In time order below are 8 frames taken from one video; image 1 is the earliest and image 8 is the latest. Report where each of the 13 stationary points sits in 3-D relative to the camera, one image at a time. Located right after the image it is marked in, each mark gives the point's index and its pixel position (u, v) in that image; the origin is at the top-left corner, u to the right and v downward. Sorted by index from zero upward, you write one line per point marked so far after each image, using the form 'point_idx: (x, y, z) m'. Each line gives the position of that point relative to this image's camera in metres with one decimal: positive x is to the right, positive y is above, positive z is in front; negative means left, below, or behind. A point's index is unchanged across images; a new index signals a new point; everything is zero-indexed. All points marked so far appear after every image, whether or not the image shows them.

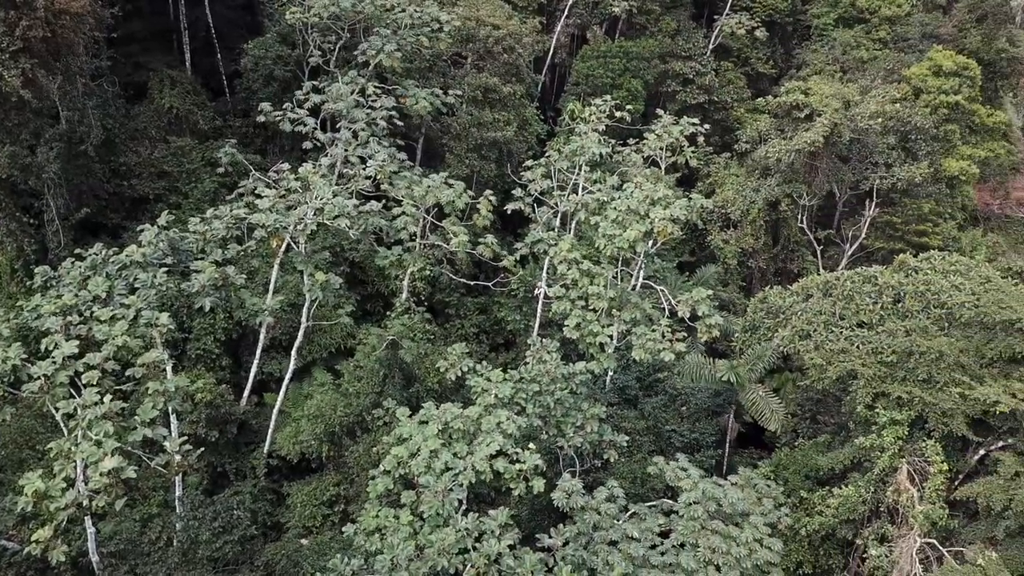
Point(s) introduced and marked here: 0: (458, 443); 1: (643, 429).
0: (-0.5, -1.5, +8.0) m
1: (+1.8, -1.9, +11.0) m
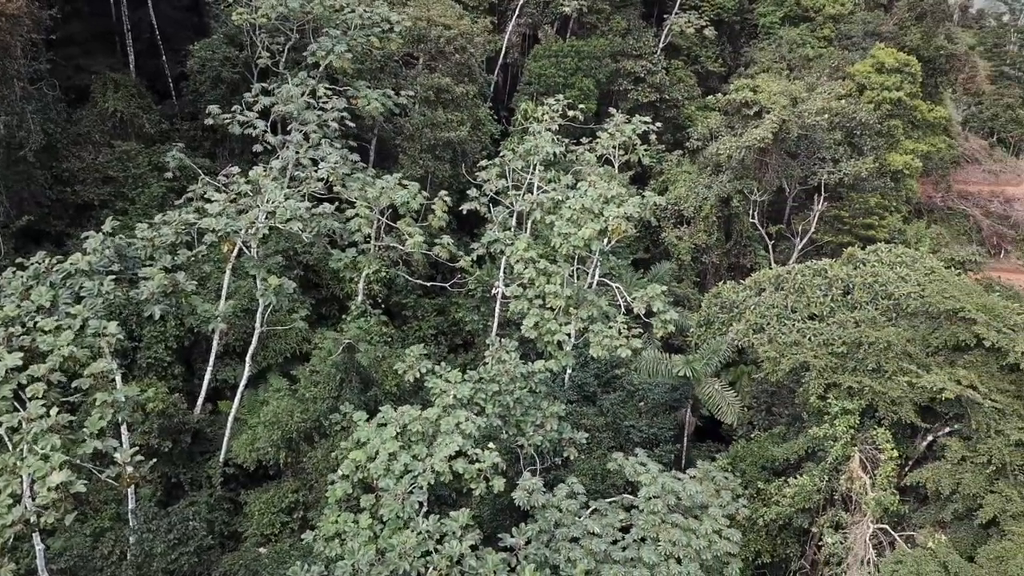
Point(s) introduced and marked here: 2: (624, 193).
0: (-0.9, -1.5, +8.0) m
1: (+1.2, -1.9, +11.1) m
2: (+1.3, +1.1, +9.9) m
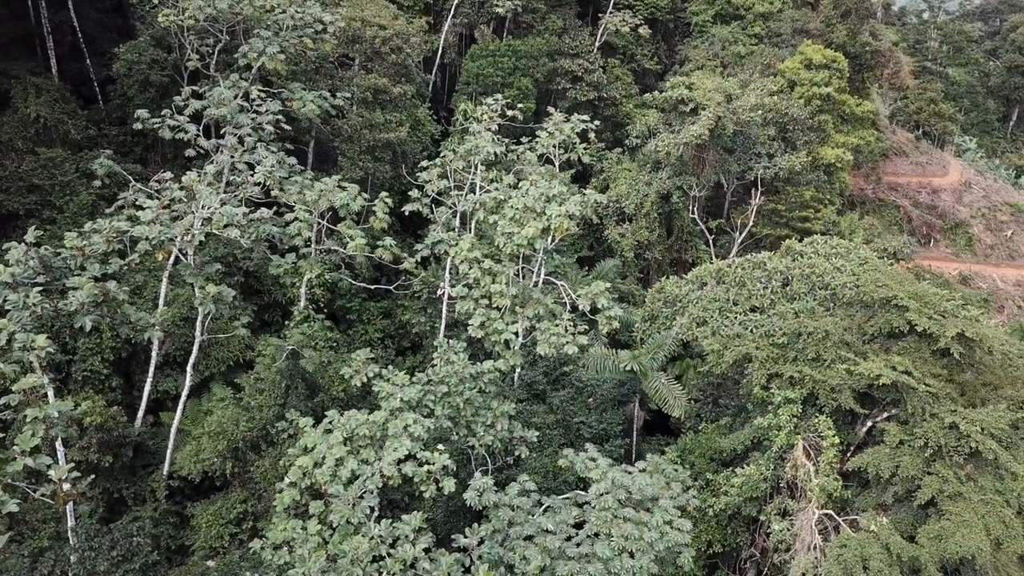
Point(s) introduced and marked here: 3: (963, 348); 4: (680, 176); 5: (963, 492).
0: (-1.4, -1.6, +7.8) m
1: (+0.5, -1.8, +11.1) m
2: (+0.7, +1.2, +9.9) m
3: (+5.1, -0.7, +9.3) m
4: (+3.3, +2.2, +16.1) m
5: (+4.5, -2.0, +8.2) m
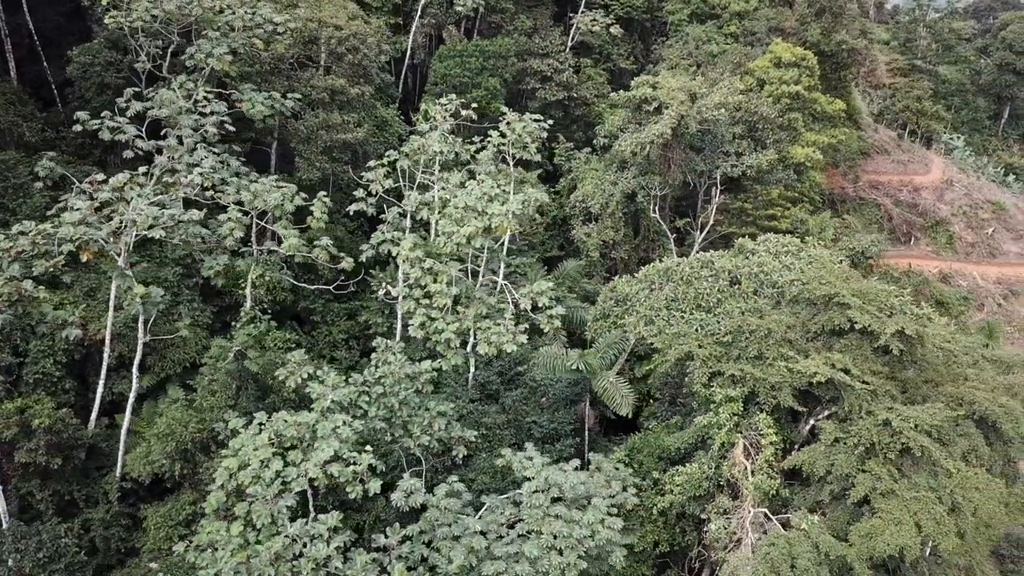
0: (-2.1, -1.6, +7.8) m
1: (-0.1, -1.8, +11.1) m
2: (0.0, +1.2, +9.9) m
3: (+4.4, -0.6, +9.3) m
4: (+2.6, +2.2, +16.1) m
5: (+3.8, -2.0, +8.2) m
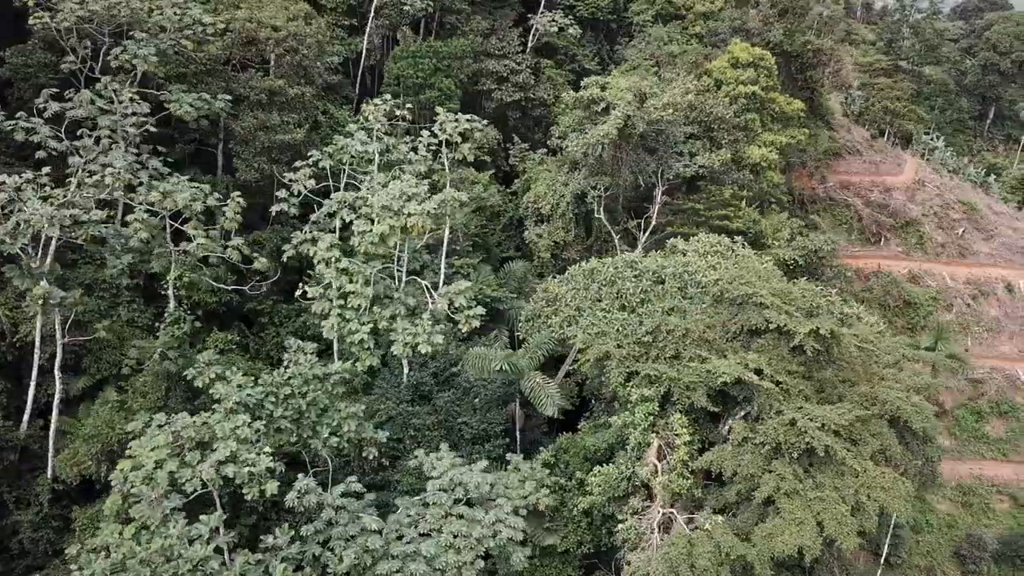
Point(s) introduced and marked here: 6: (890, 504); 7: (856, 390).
0: (-3.1, -1.6, +7.8) m
1: (-1.1, -1.8, +11.1) m
2: (-1.0, +1.2, +9.9) m
3: (+3.4, -0.6, +9.2) m
4: (+1.7, +2.2, +16.0) m
5: (+2.9, -2.0, +8.2) m
6: (+3.7, -2.1, +8.1) m
7: (+3.9, -1.1, +9.2) m
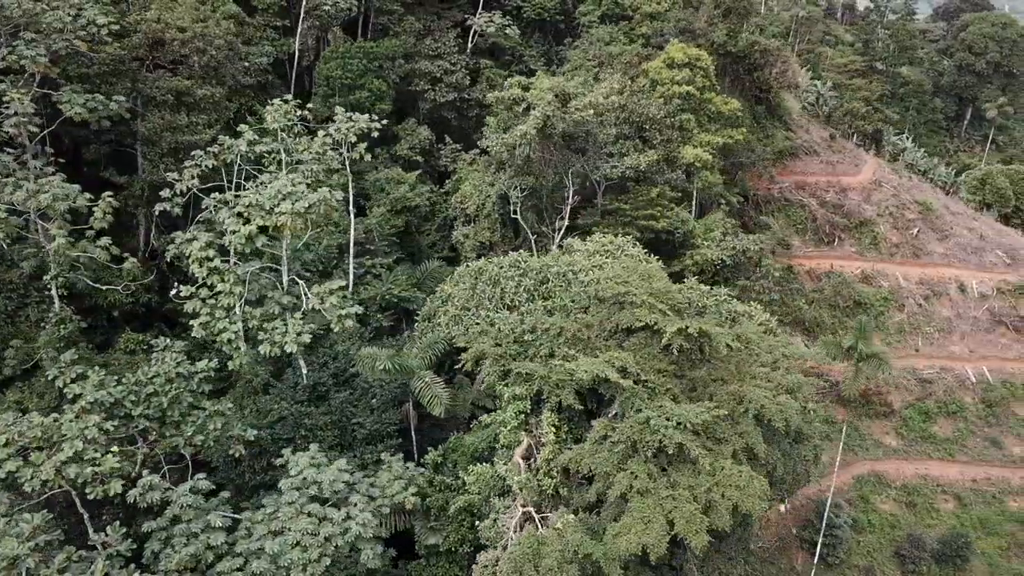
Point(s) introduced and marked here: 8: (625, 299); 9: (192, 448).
0: (-4.5, -1.5, +7.8) m
1: (-2.6, -1.8, +11.1) m
2: (-2.5, +1.2, +9.9) m
3: (+2.0, -0.6, +9.2) m
4: (+0.2, +2.2, +16.0) m
5: (+1.4, -2.0, +8.2) m
6: (+2.2, -2.1, +8.1) m
7: (+2.4, -1.1, +9.2) m
8: (+1.4, -0.1, +9.7) m
9: (-3.5, -1.7, +8.9) m
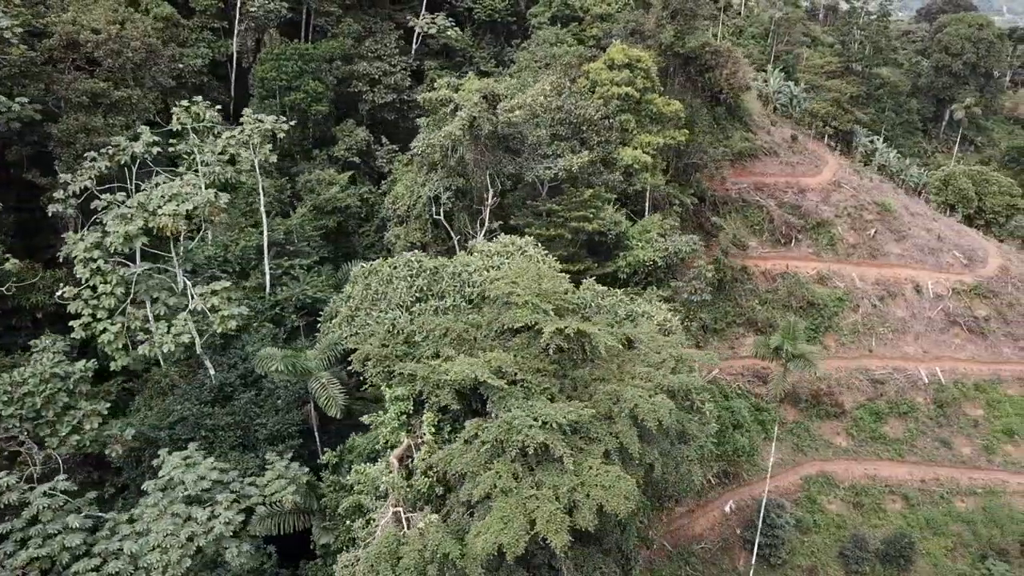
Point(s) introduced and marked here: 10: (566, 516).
0: (-5.9, -1.6, +7.8) m
1: (-4.0, -1.9, +11.1) m
2: (-3.9, +1.2, +9.9) m
3: (+0.6, -0.6, +9.3) m
4: (-1.2, +2.2, +16.1) m
5: (0.0, -2.0, +8.2) m
6: (+0.9, -2.1, +8.1) m
7: (+1.0, -1.1, +9.3) m
8: (0.0, -0.1, +9.7) m
9: (-4.8, -1.8, +8.9) m
10: (+0.5, -2.2, +8.1) m
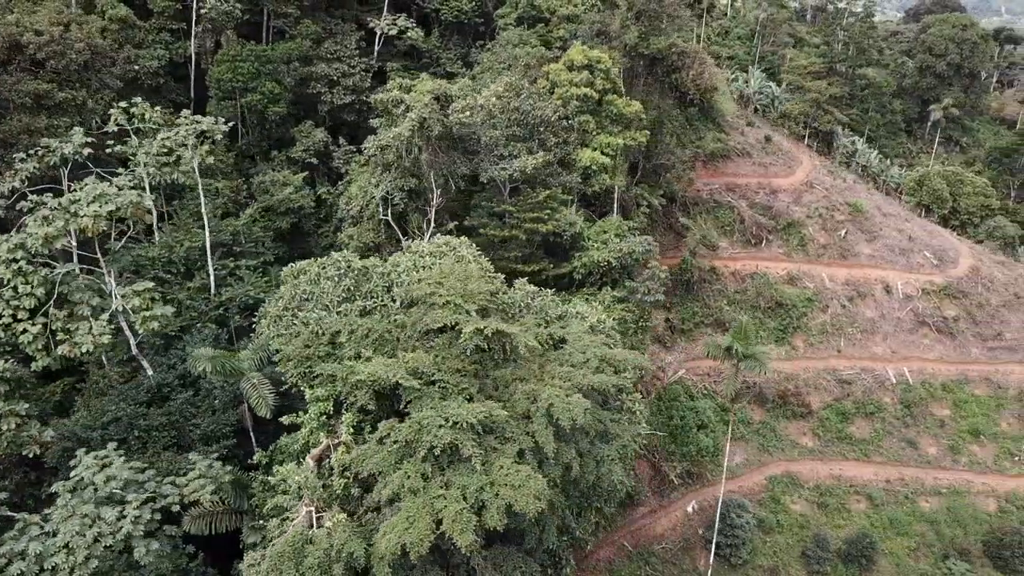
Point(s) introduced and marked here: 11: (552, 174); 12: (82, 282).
0: (-6.8, -1.6, +7.9) m
1: (-4.9, -1.9, +11.1) m
2: (-4.8, +1.2, +10.0) m
3: (-0.3, -0.6, +9.3) m
4: (-2.1, +2.1, +16.1) m
5: (-0.9, -2.0, +8.2) m
6: (0.0, -2.1, +8.2) m
7: (+0.1, -1.1, +9.3) m
8: (-0.9, -0.2, +9.8) m
9: (-5.8, -1.8, +9.0) m
10: (-0.4, -2.2, +8.1) m
11: (+0.7, +2.3, +17.0) m
12: (-5.3, 0.0, +10.4) m
